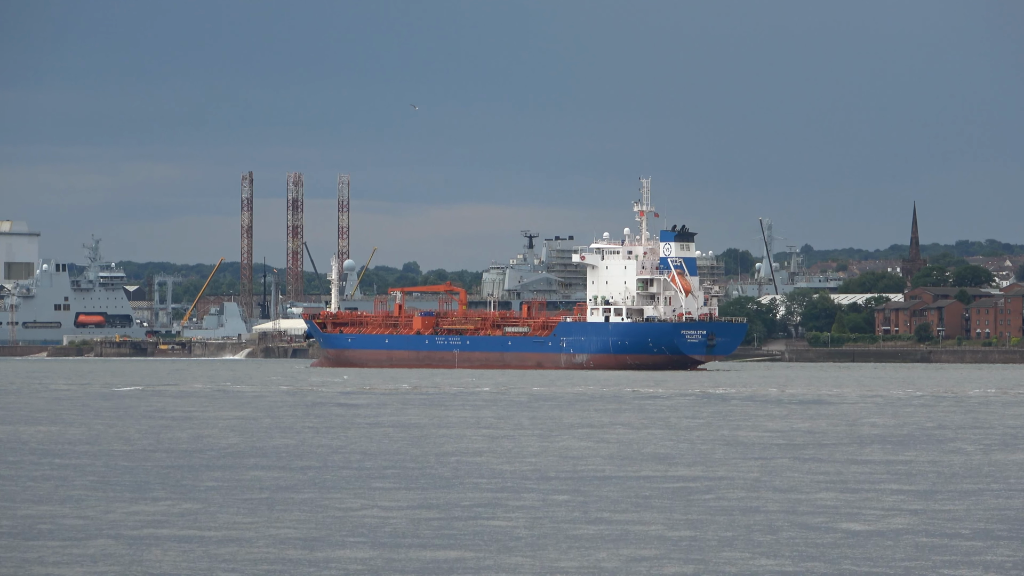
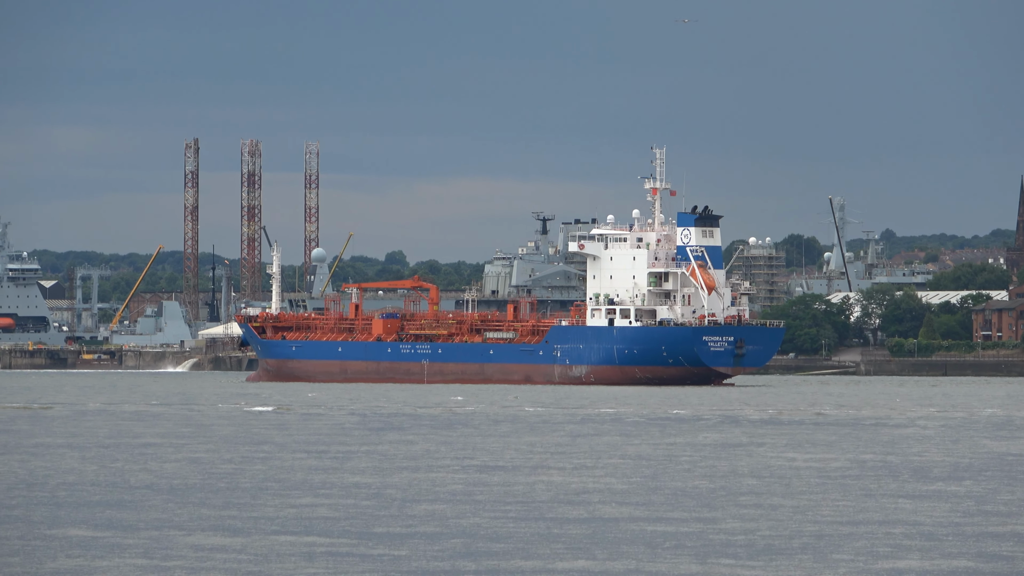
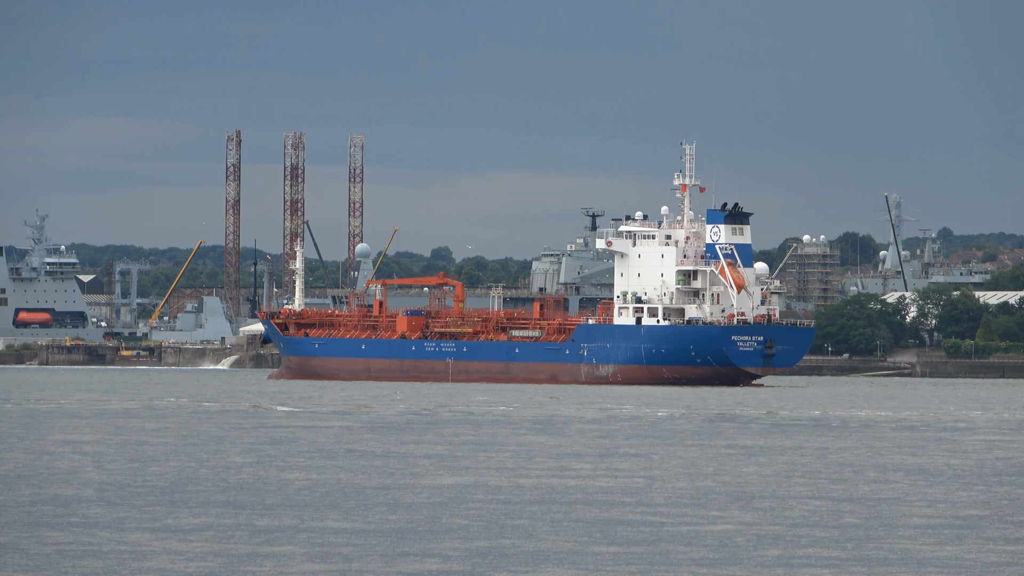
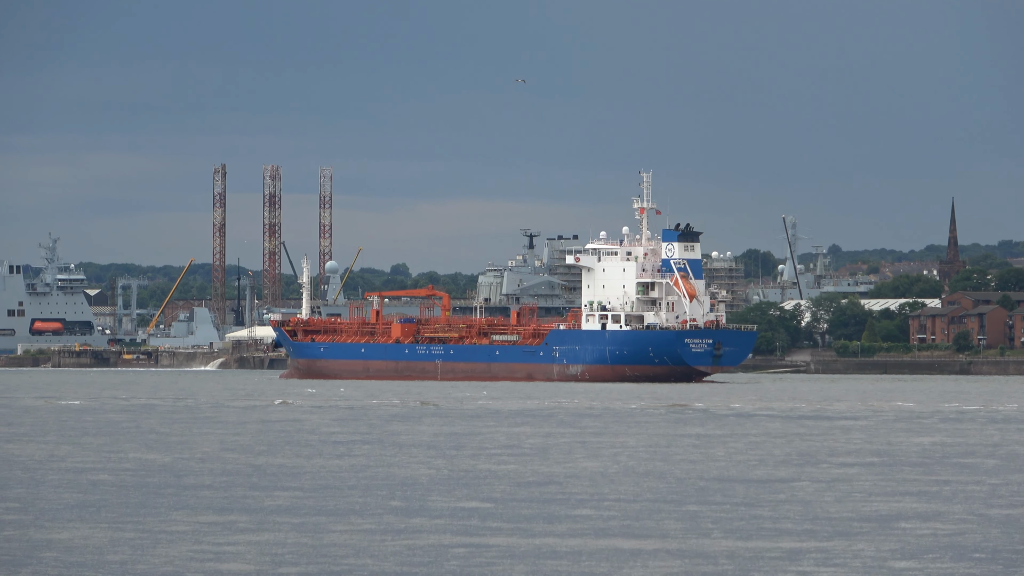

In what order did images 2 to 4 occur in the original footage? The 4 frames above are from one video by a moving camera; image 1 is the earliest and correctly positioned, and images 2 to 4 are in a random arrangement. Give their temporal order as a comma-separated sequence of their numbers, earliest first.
4, 2, 3
